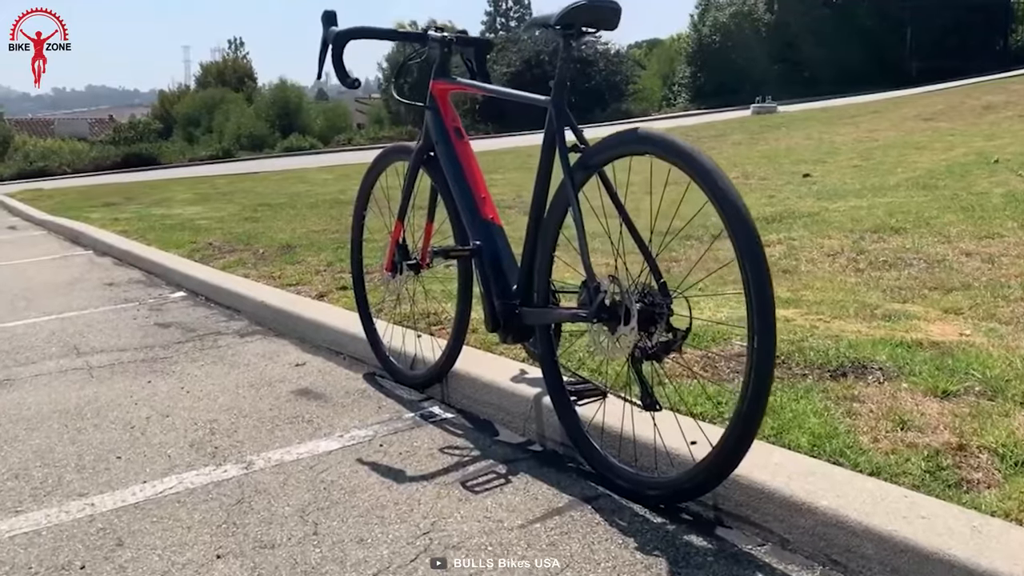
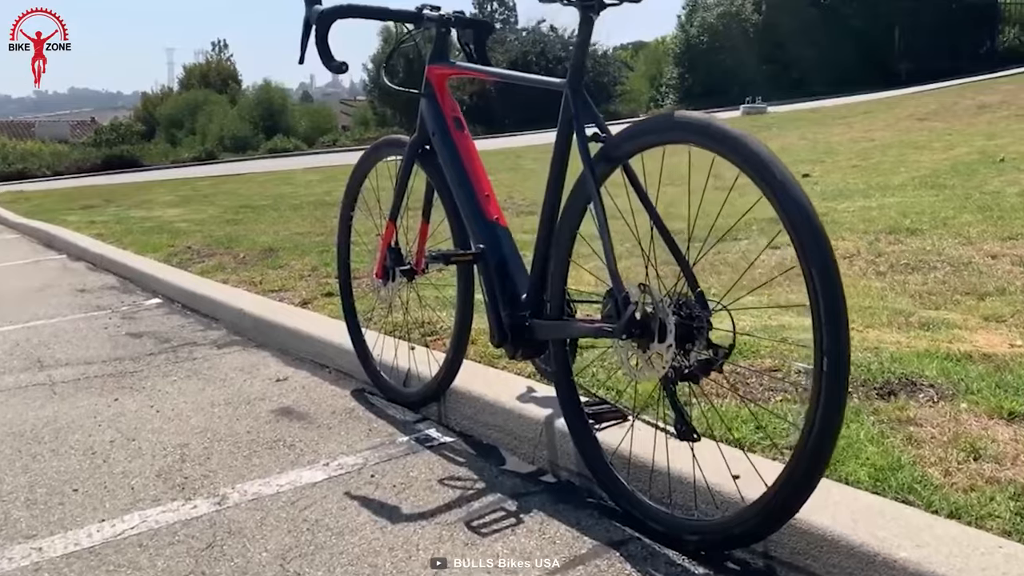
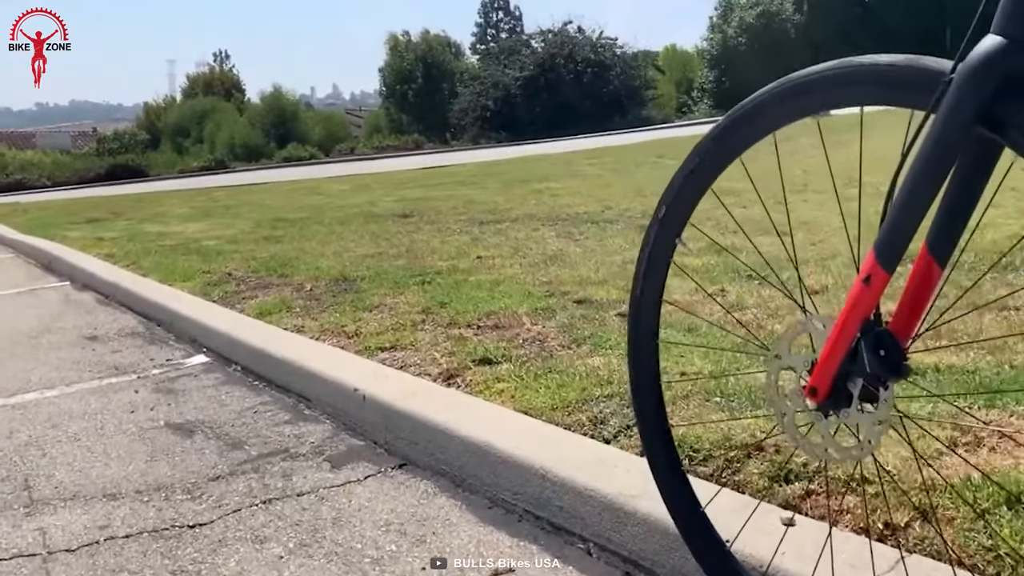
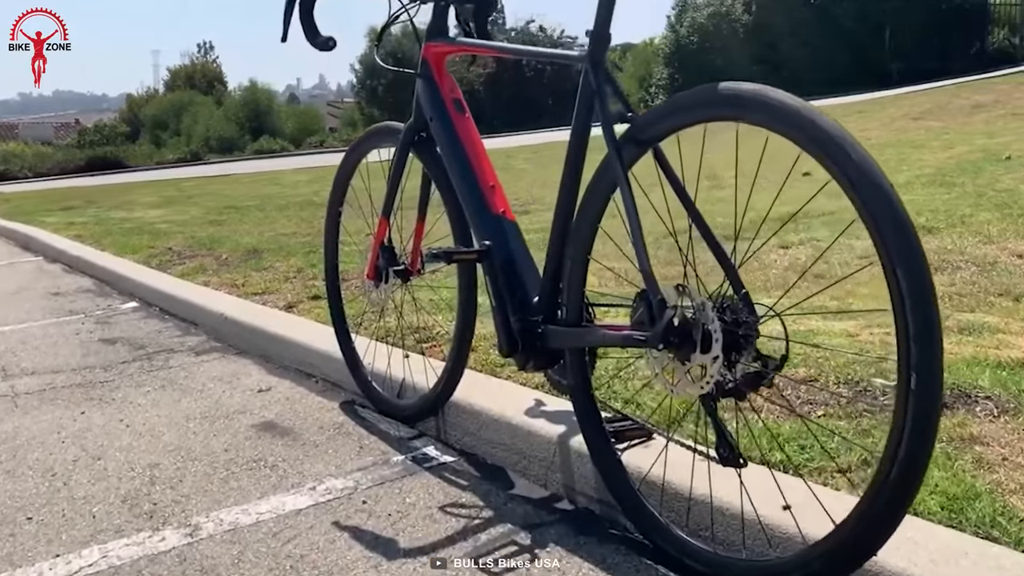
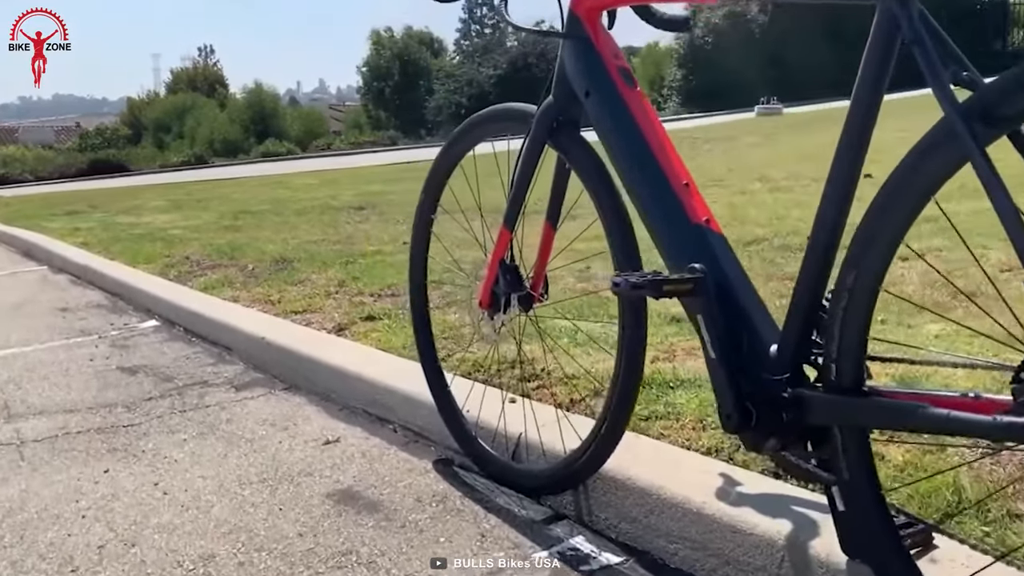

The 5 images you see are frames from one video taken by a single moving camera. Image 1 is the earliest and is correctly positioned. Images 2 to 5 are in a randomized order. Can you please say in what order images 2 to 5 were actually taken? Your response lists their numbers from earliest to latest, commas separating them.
2, 4, 5, 3
